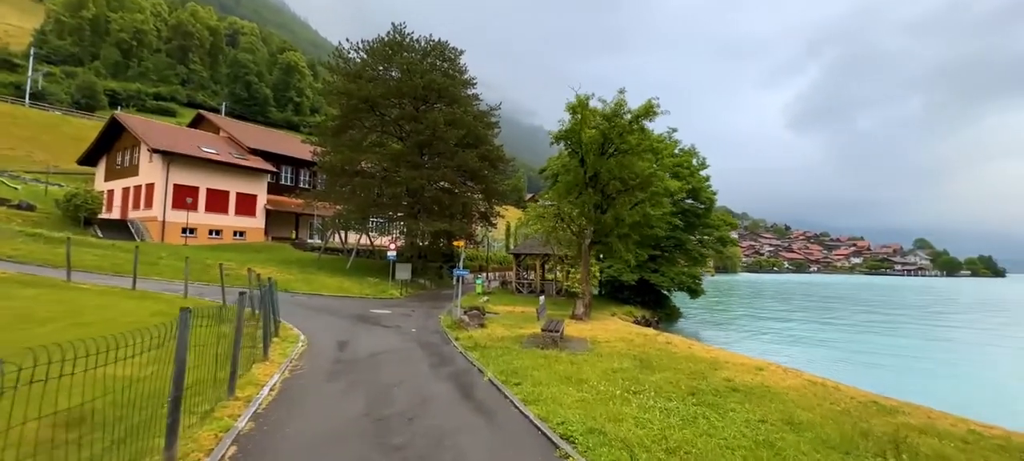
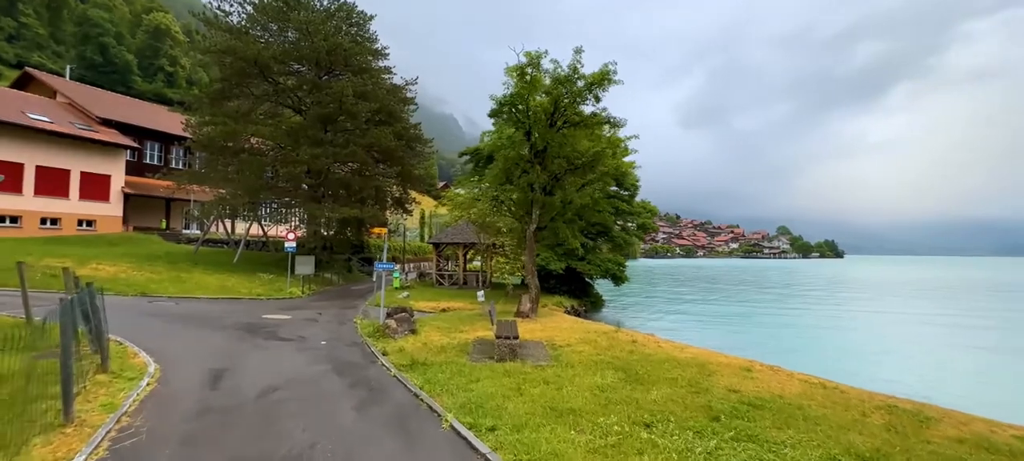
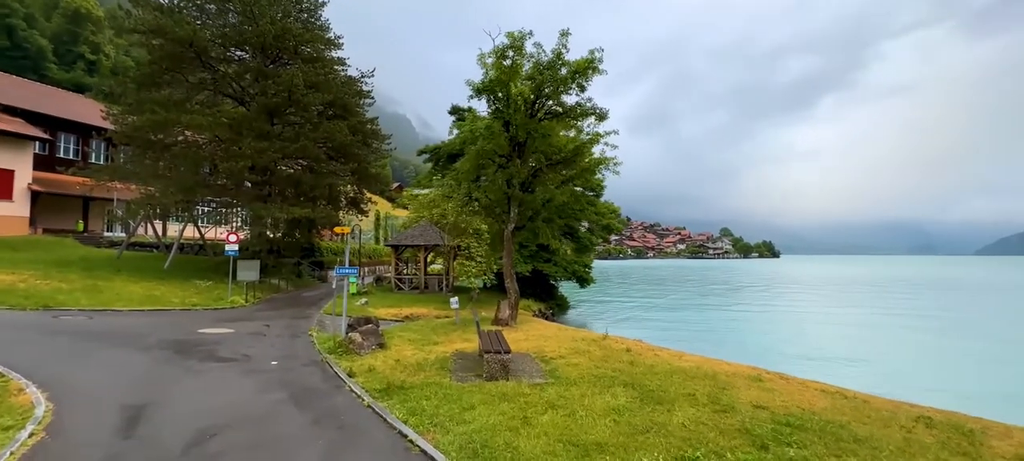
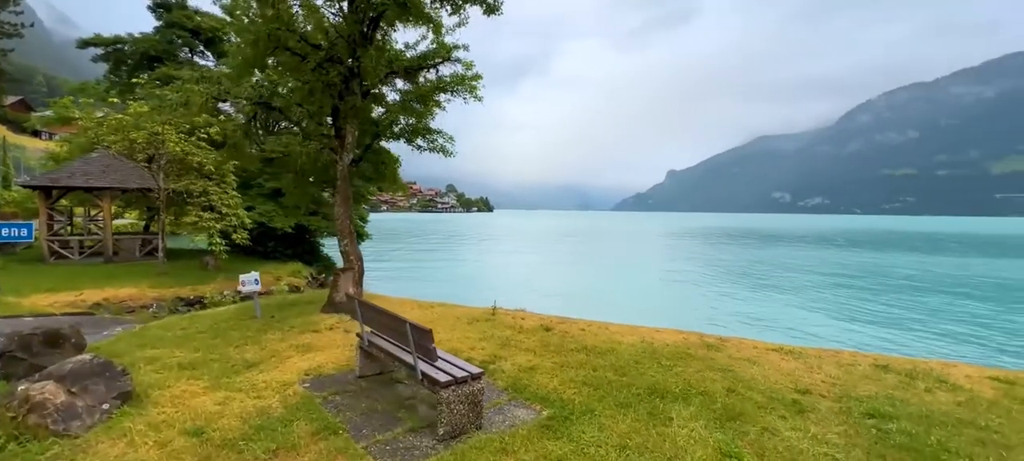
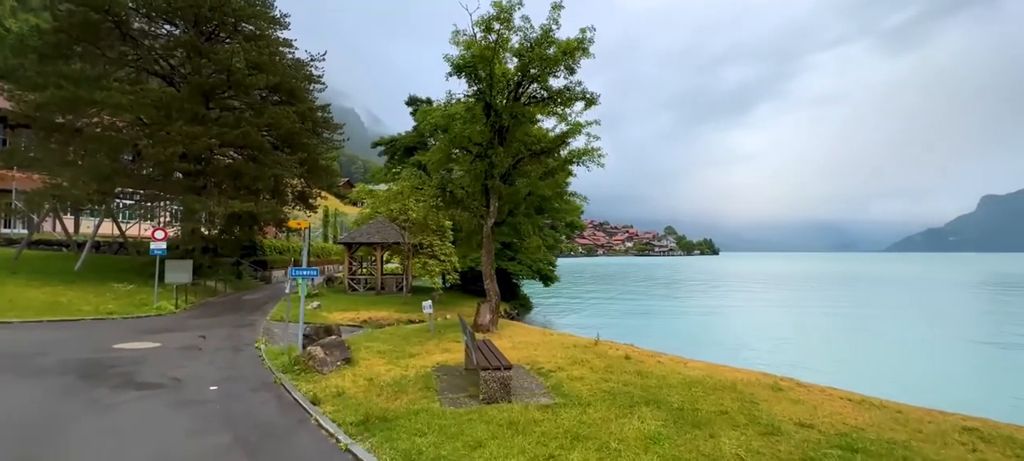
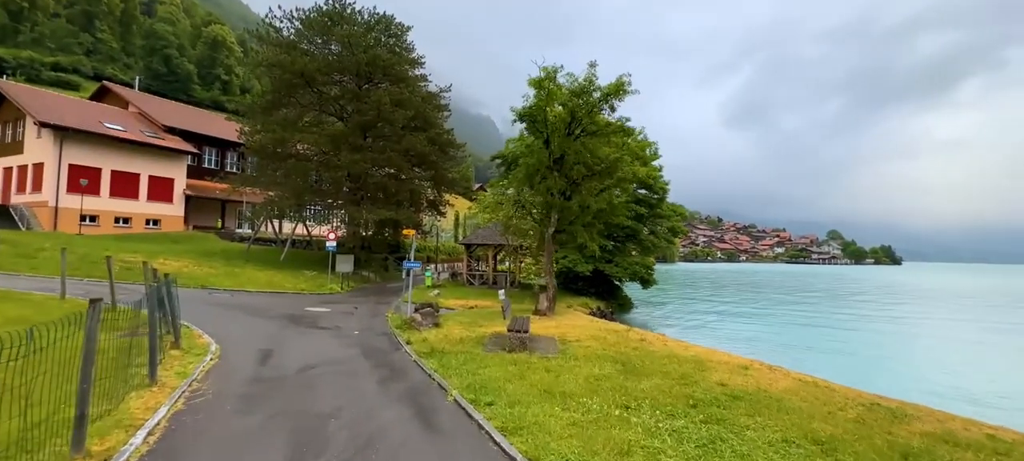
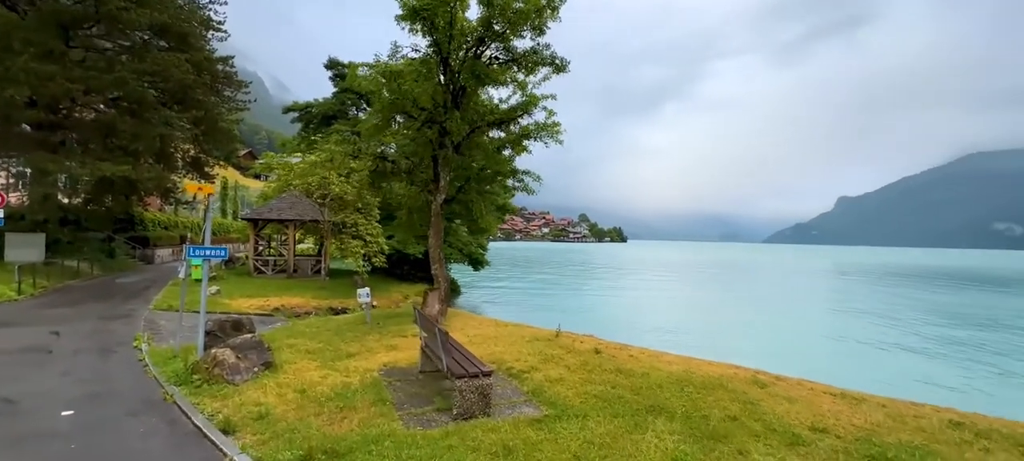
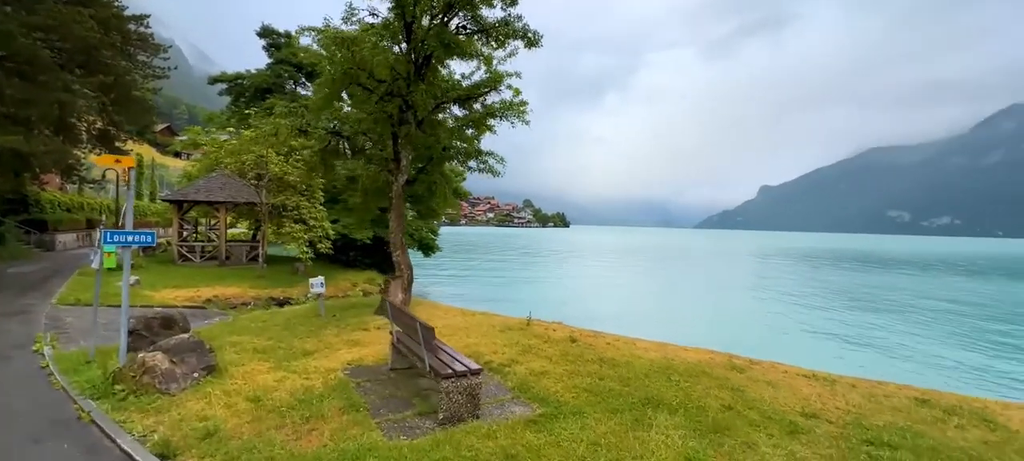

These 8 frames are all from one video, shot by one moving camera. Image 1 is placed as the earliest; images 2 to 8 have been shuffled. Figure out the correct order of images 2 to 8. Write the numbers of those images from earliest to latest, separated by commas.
6, 2, 3, 5, 7, 8, 4
